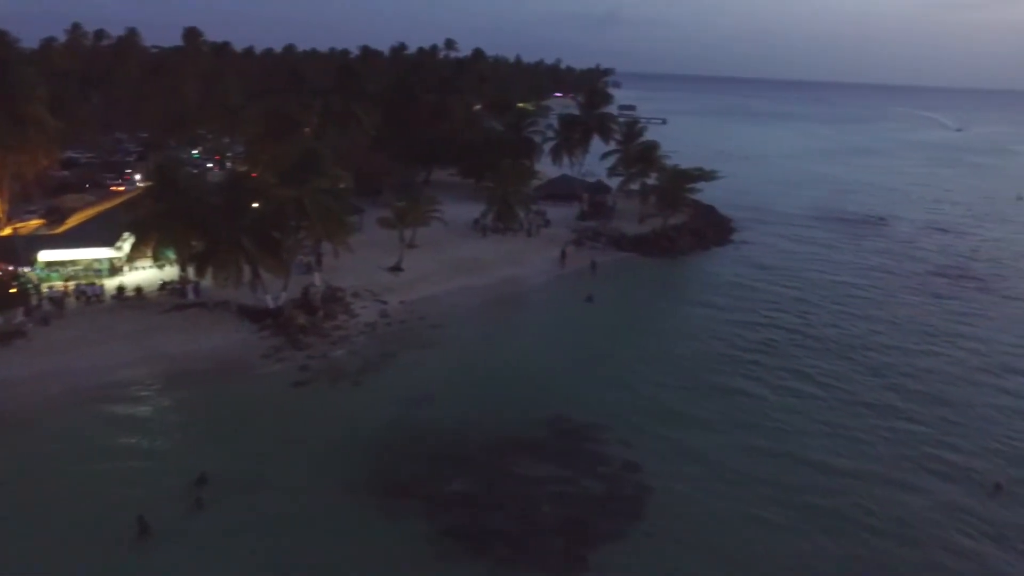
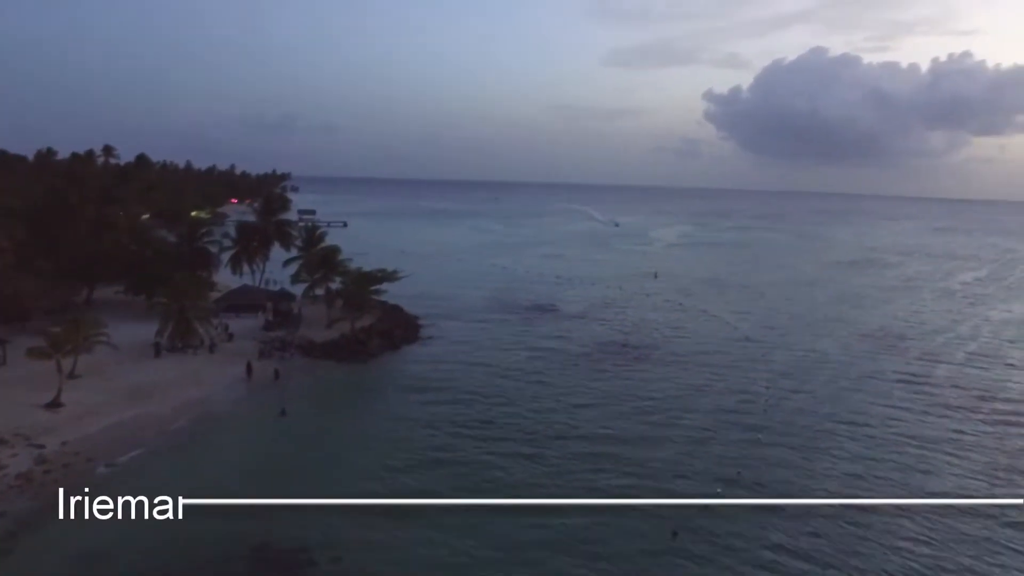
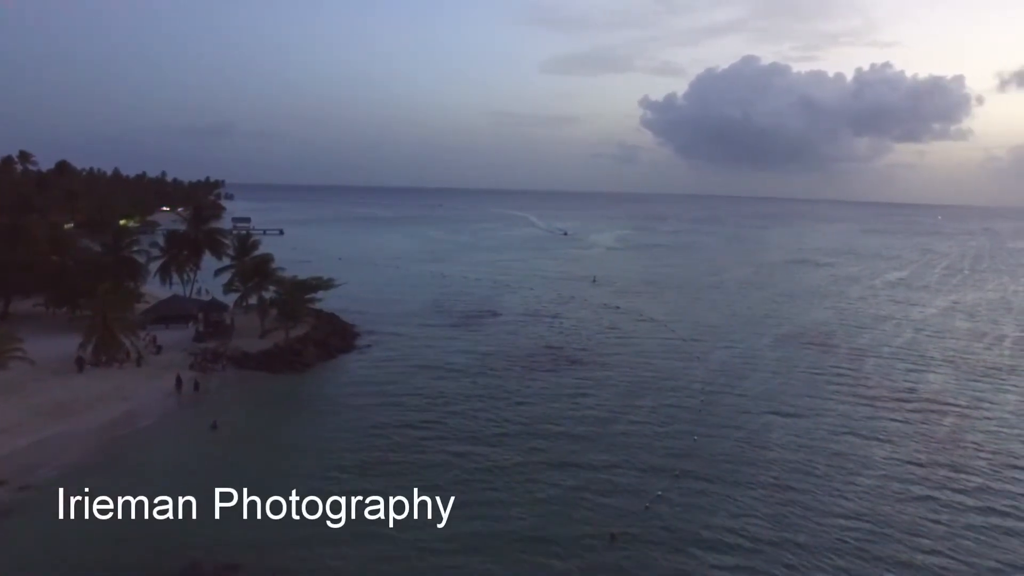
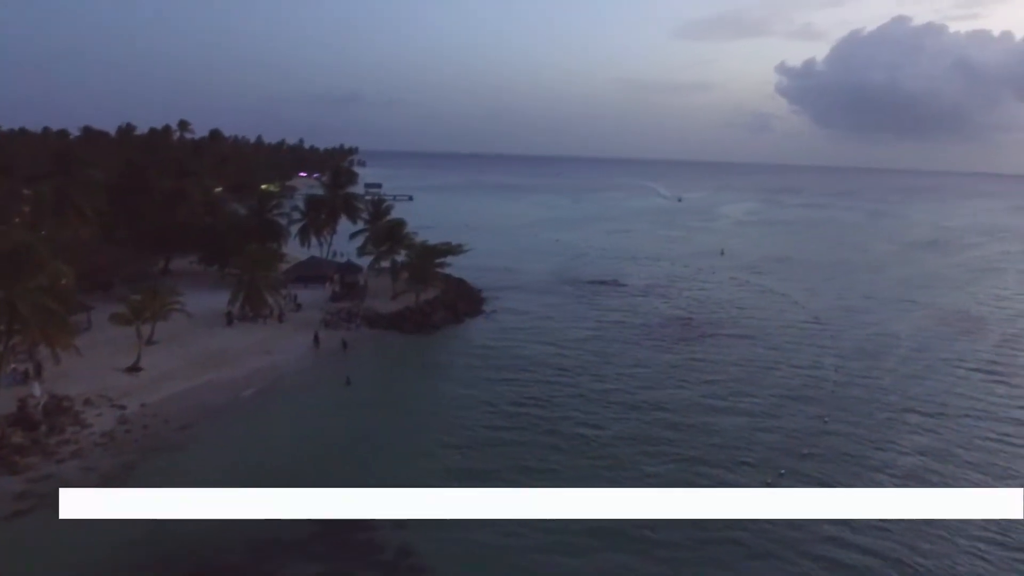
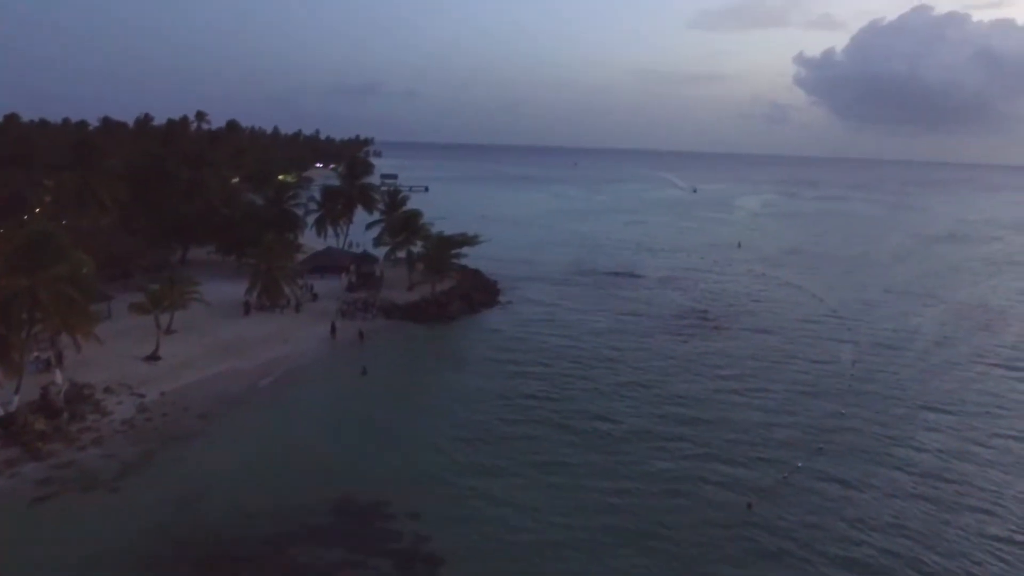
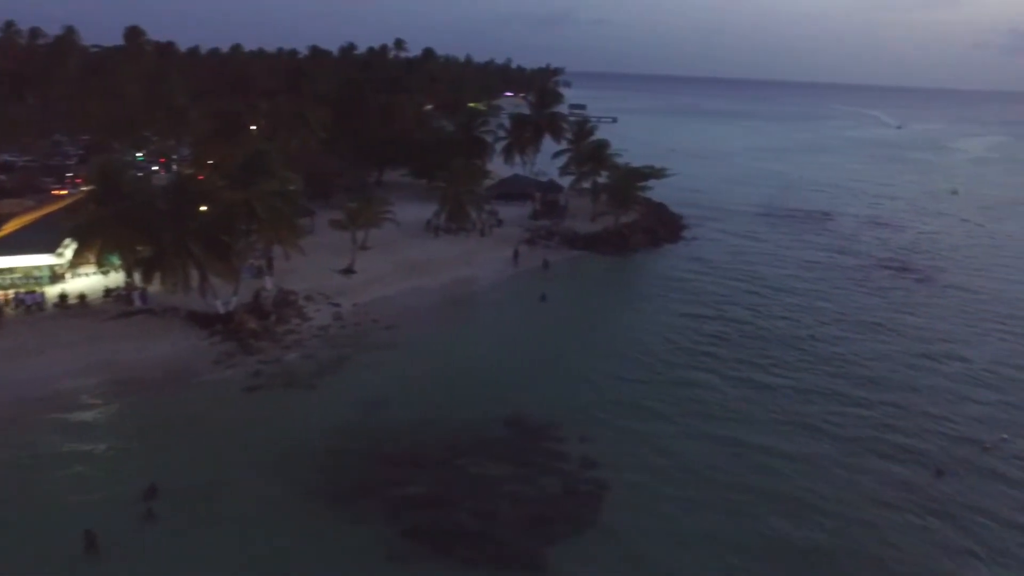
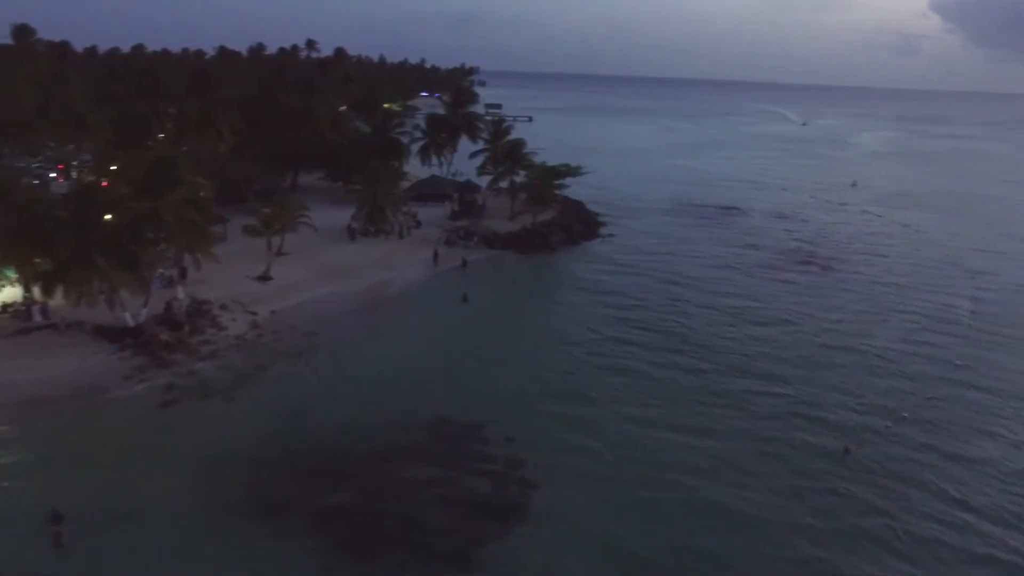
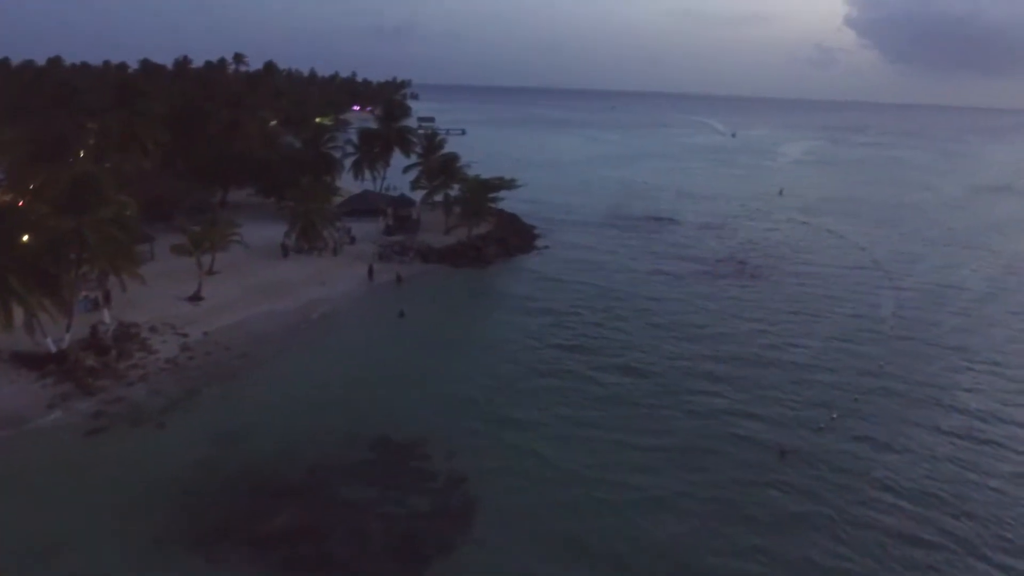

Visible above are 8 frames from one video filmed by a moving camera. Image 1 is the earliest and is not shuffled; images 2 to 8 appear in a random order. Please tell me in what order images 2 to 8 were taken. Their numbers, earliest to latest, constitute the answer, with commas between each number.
6, 7, 8, 5, 4, 2, 3
